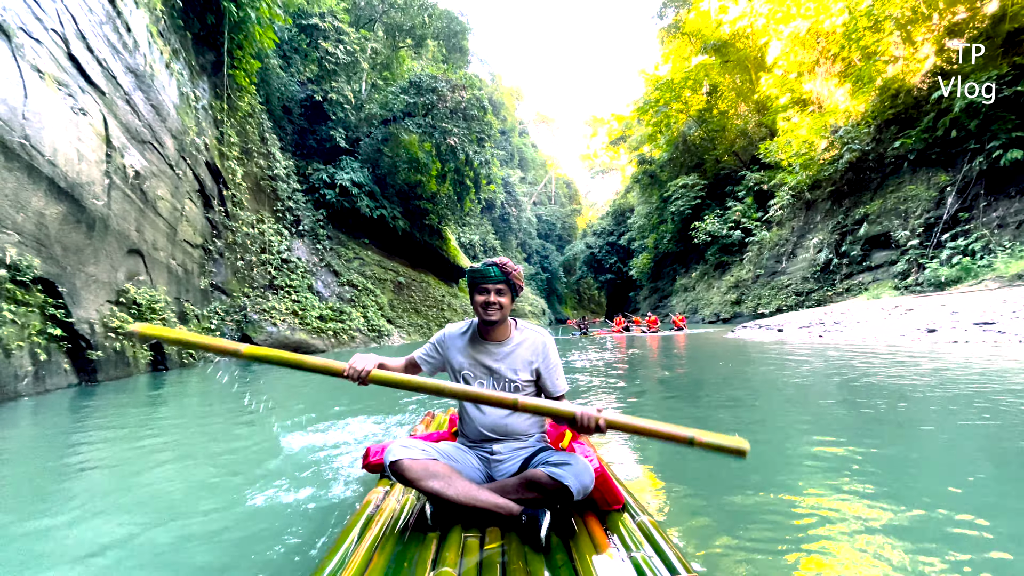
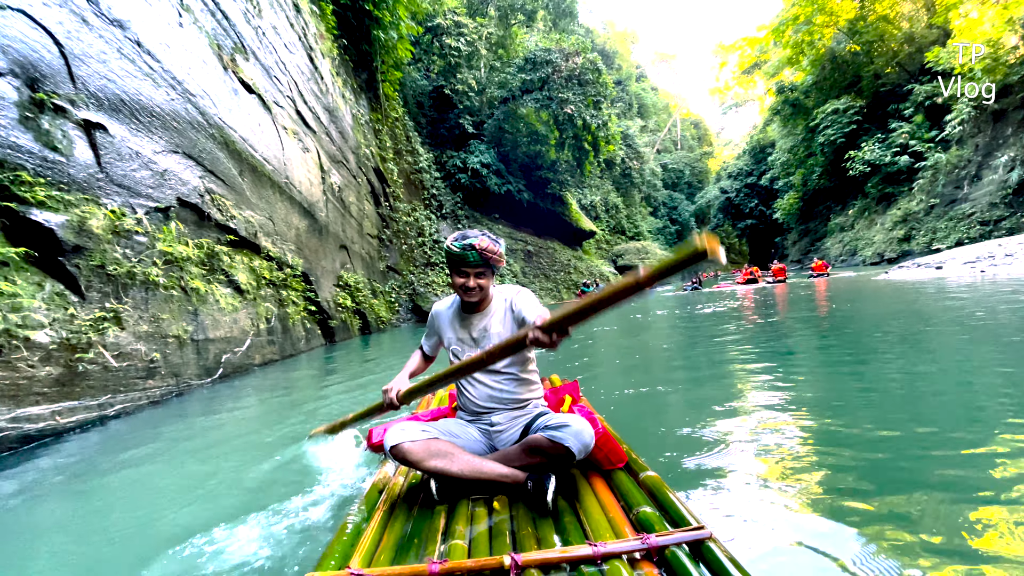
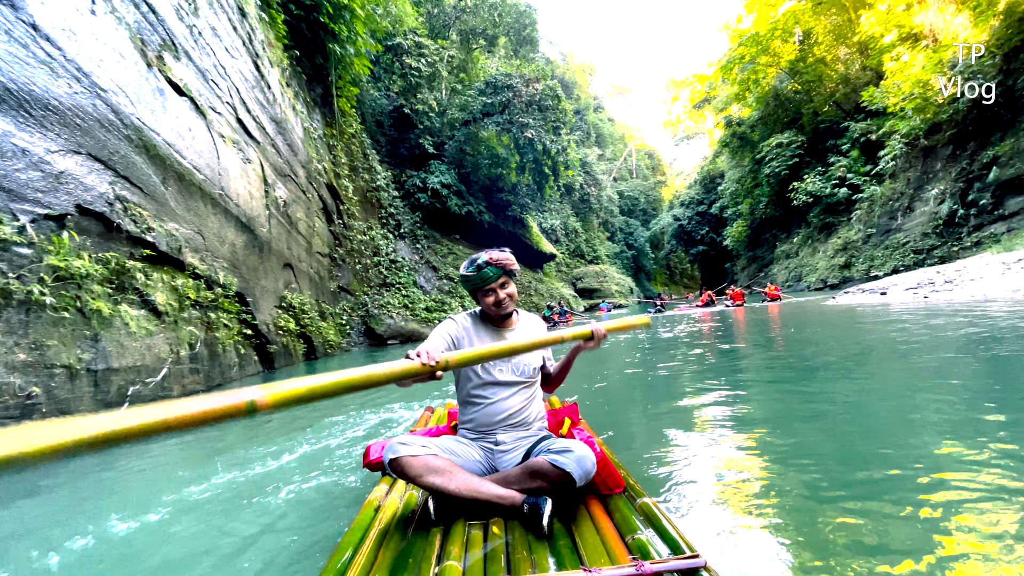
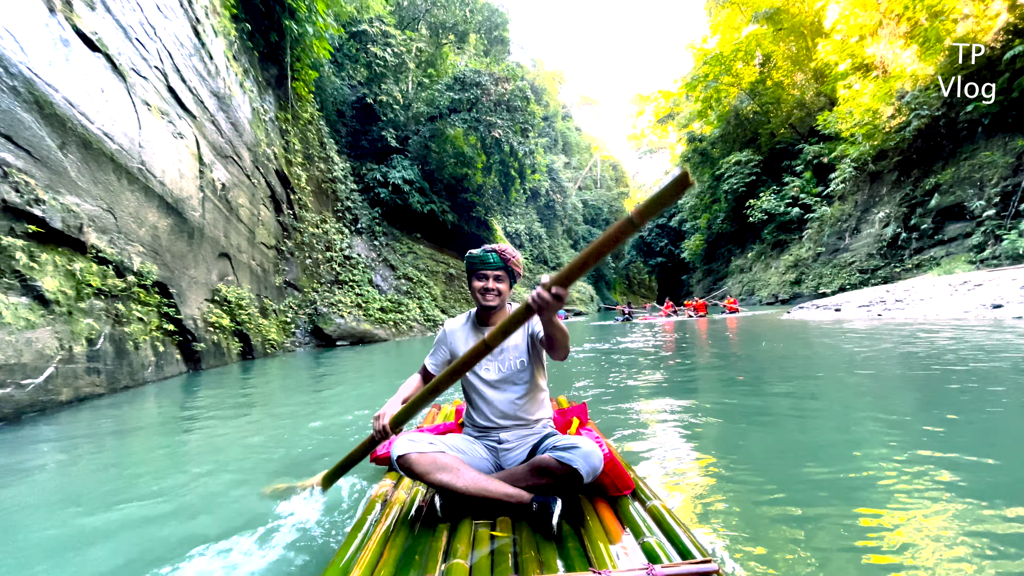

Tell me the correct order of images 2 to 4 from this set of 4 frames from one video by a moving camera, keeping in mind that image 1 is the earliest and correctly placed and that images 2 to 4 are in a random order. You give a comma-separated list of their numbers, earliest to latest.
4, 3, 2
